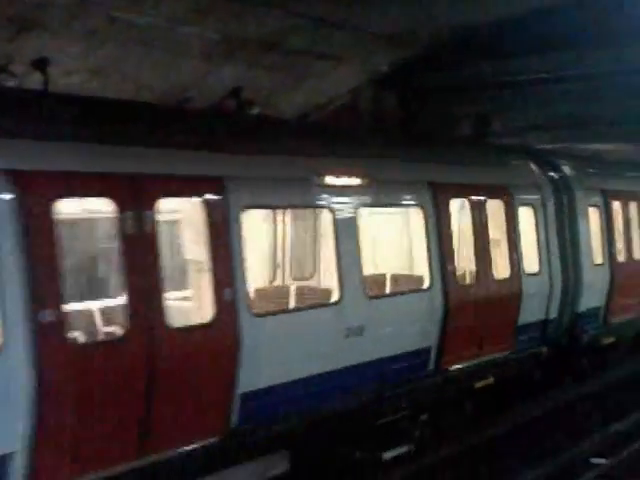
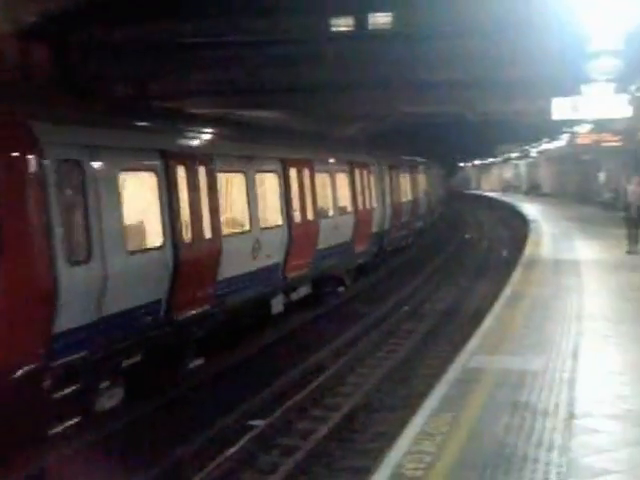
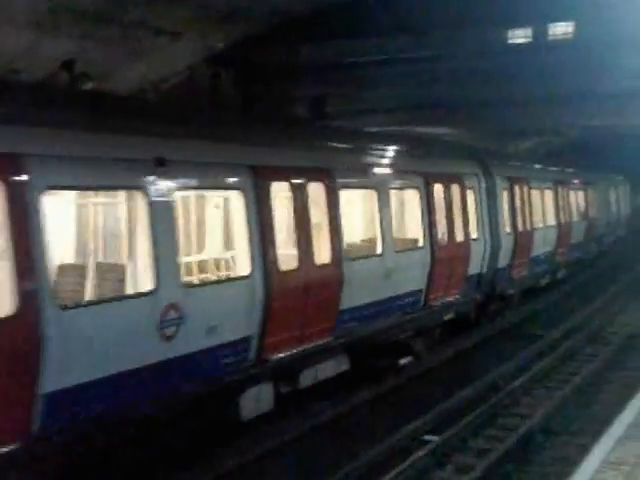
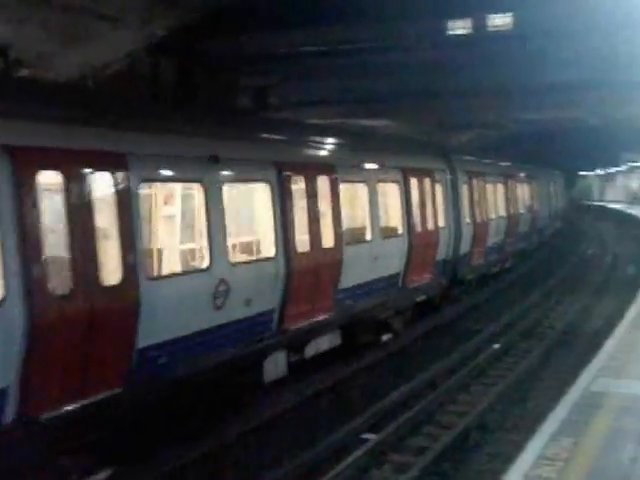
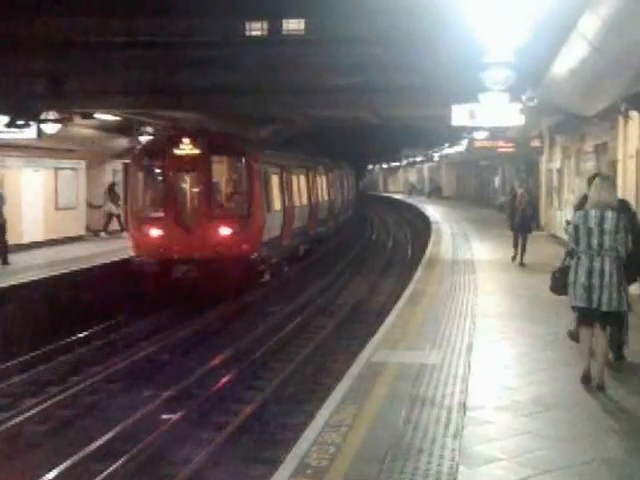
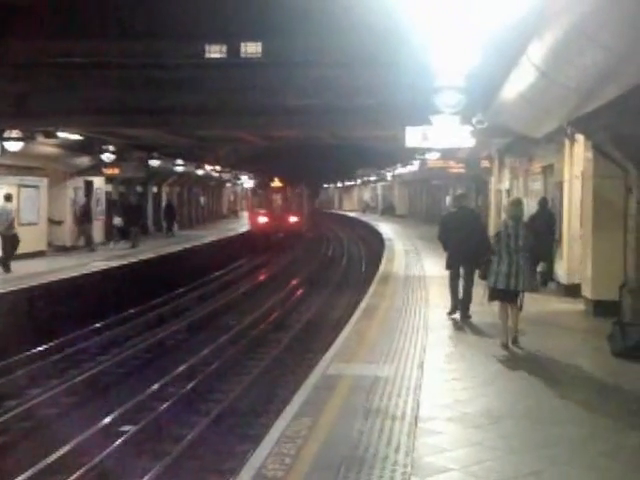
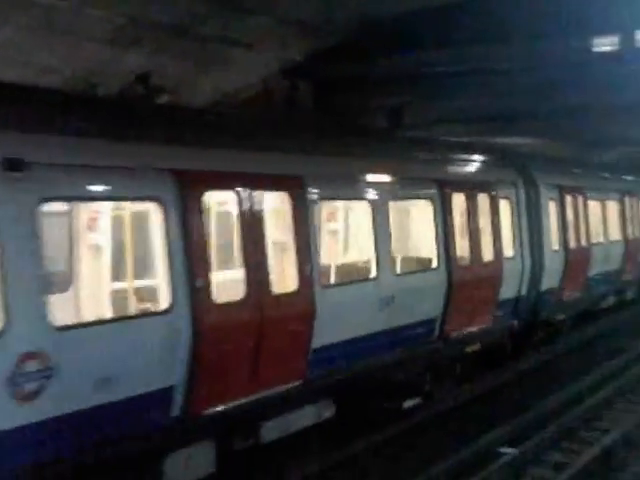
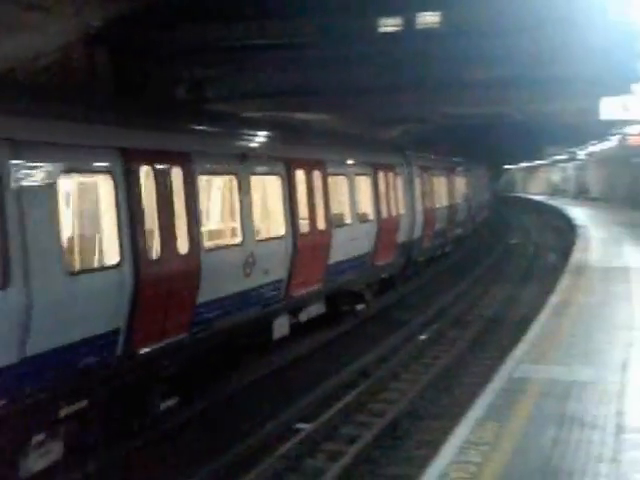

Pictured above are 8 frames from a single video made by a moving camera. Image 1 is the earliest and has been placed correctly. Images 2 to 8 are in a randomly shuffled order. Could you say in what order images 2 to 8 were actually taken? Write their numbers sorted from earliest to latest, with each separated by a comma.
7, 3, 4, 8, 2, 5, 6
